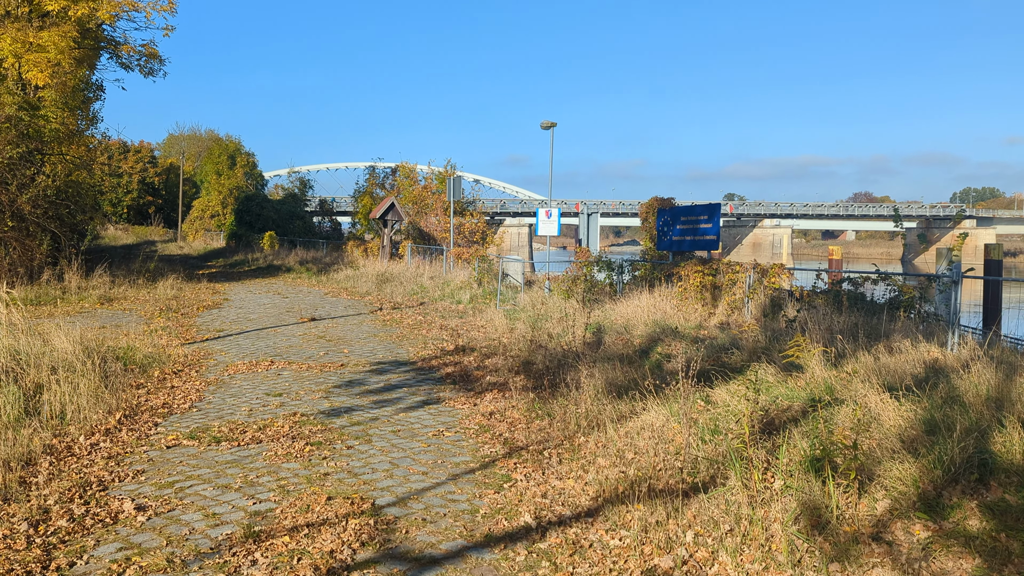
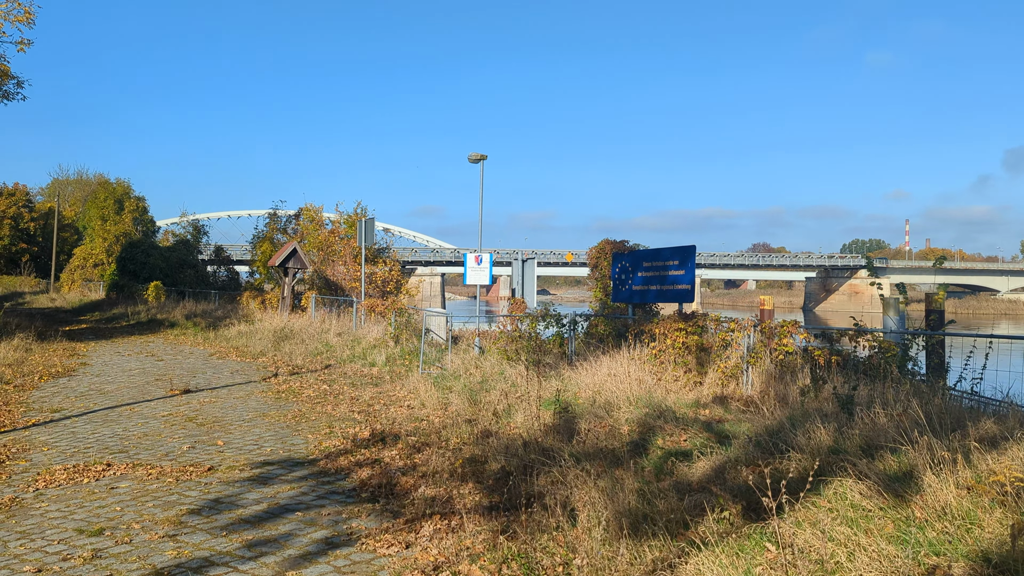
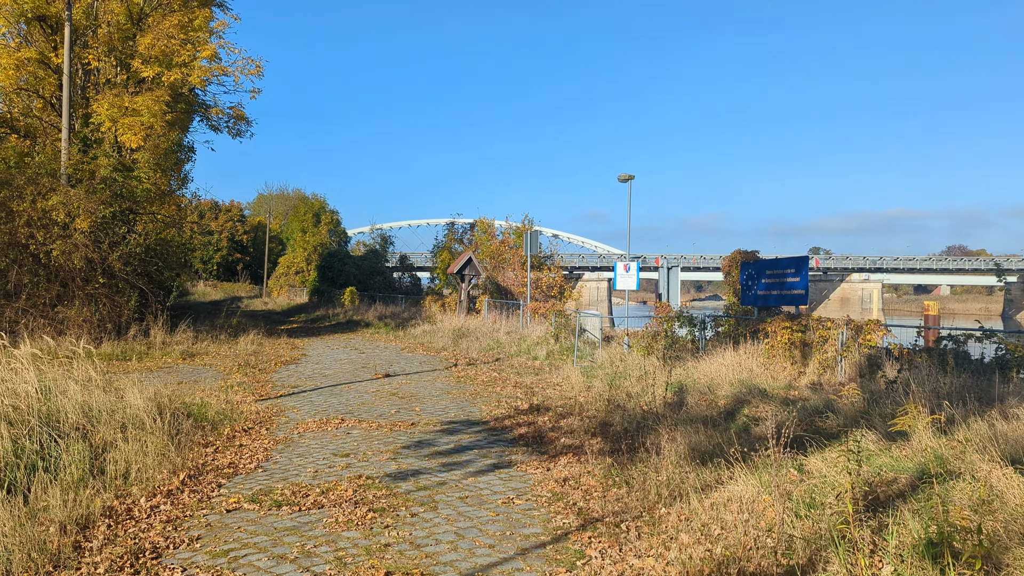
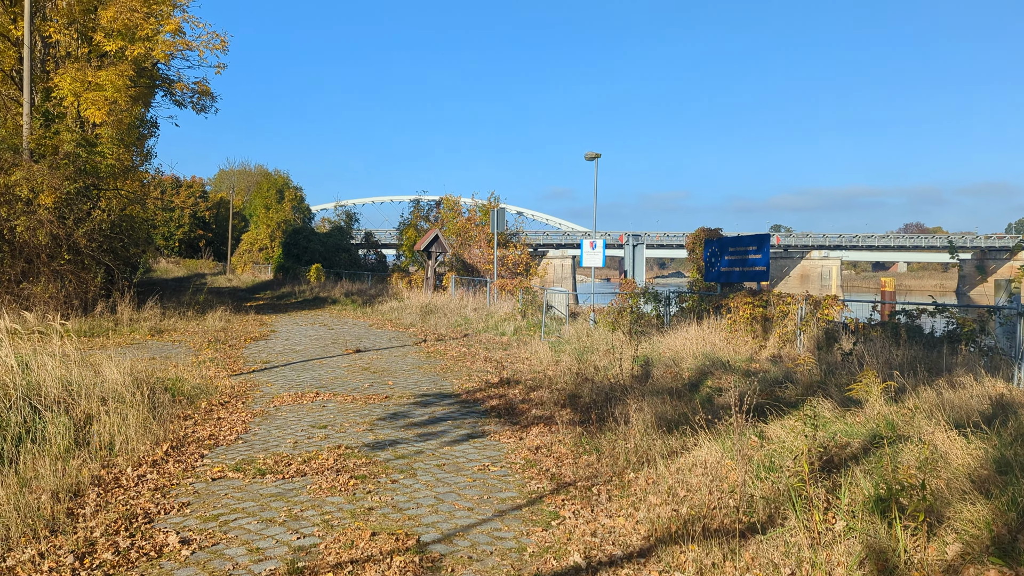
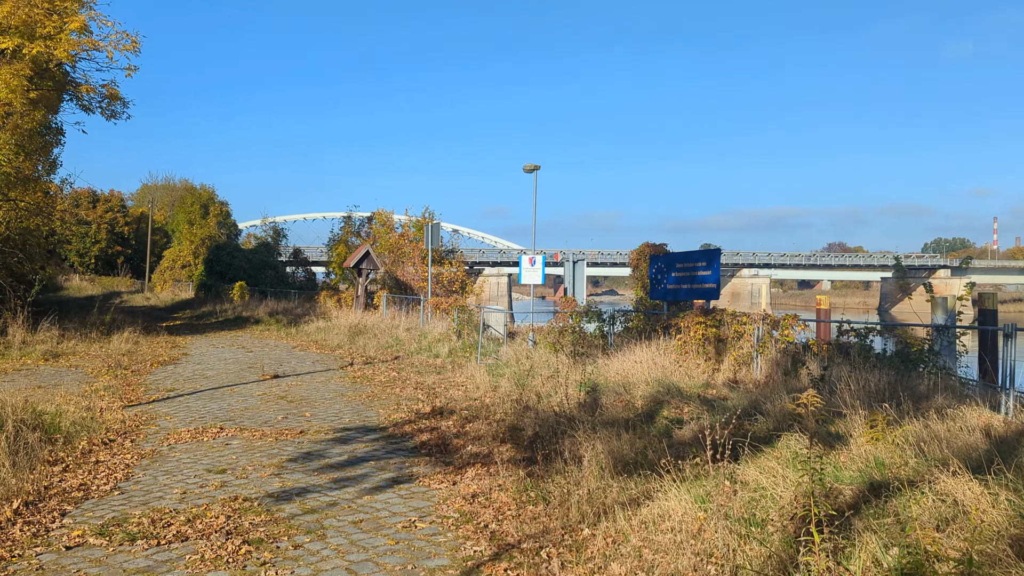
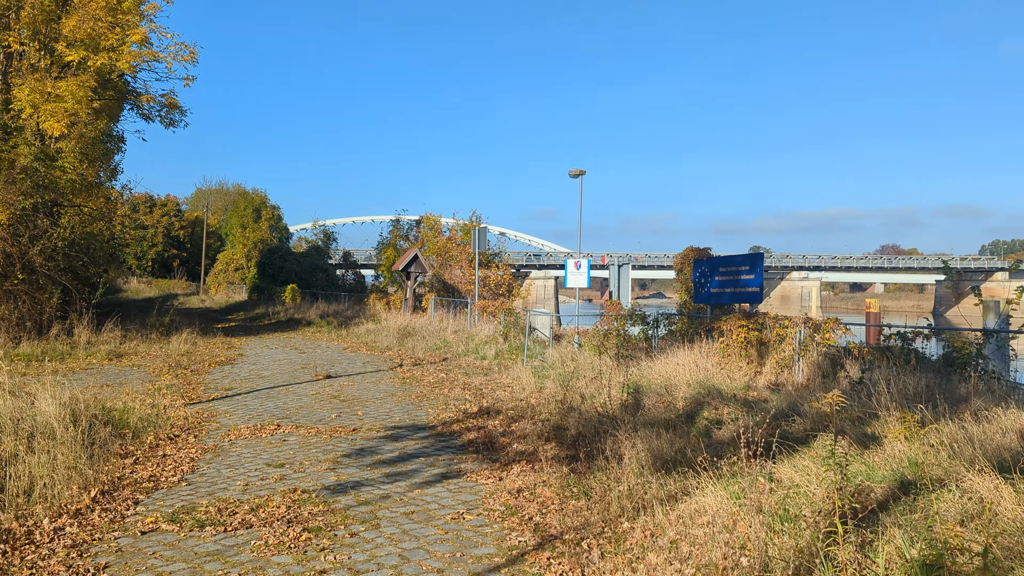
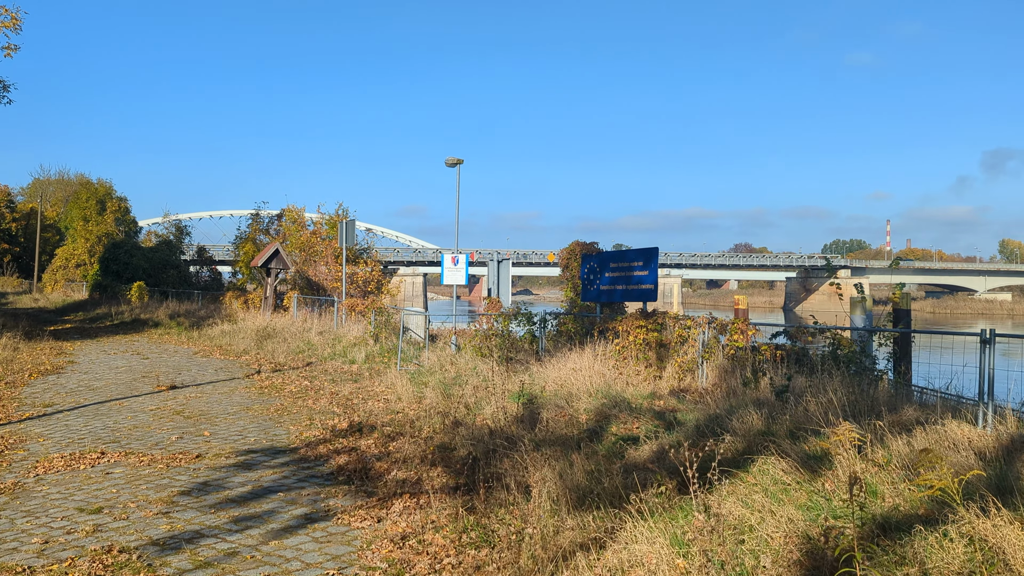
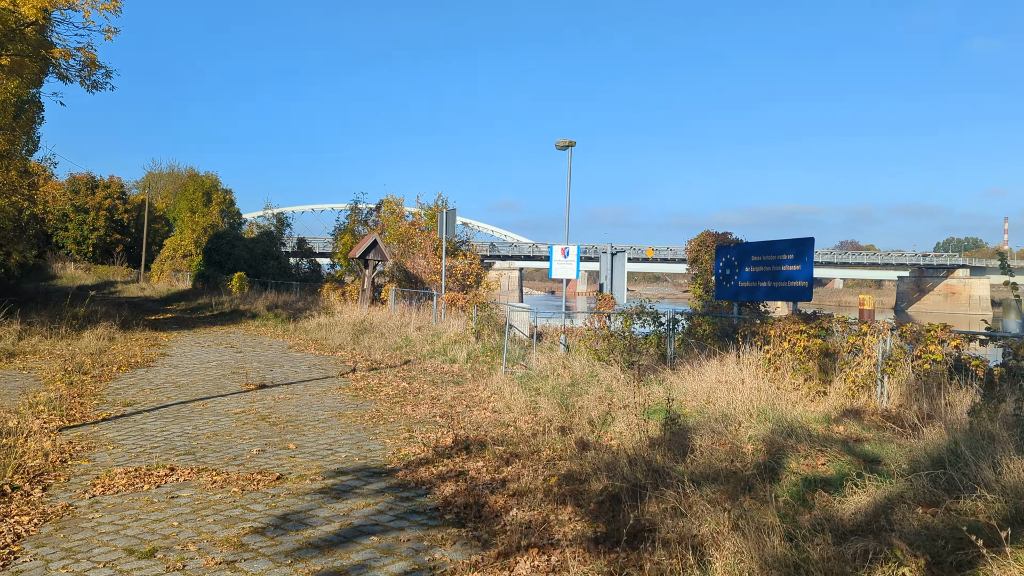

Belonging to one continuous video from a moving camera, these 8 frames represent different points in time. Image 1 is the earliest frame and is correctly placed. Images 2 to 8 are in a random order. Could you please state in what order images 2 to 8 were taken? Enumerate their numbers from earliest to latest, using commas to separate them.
4, 3, 6, 5, 7, 2, 8
